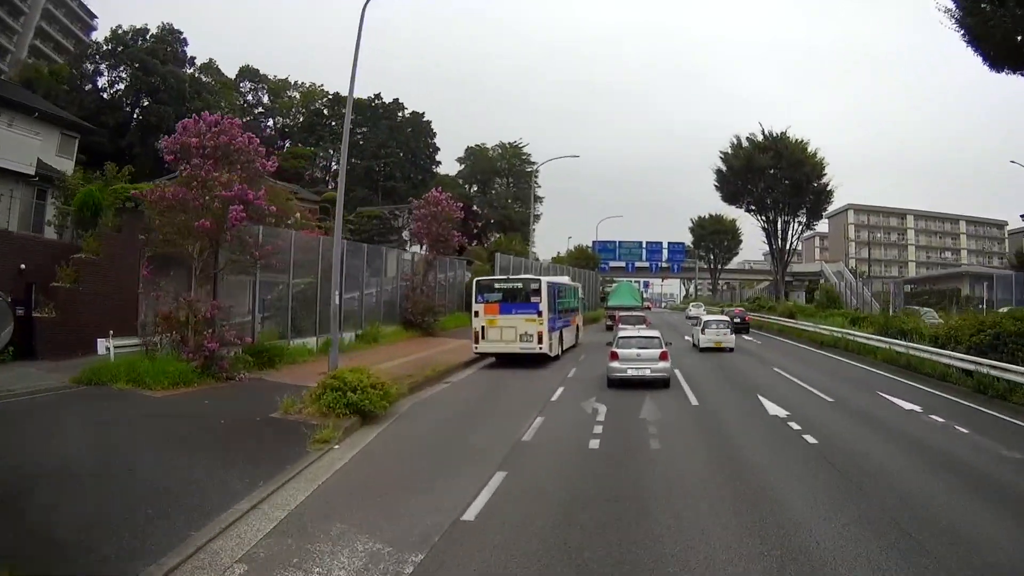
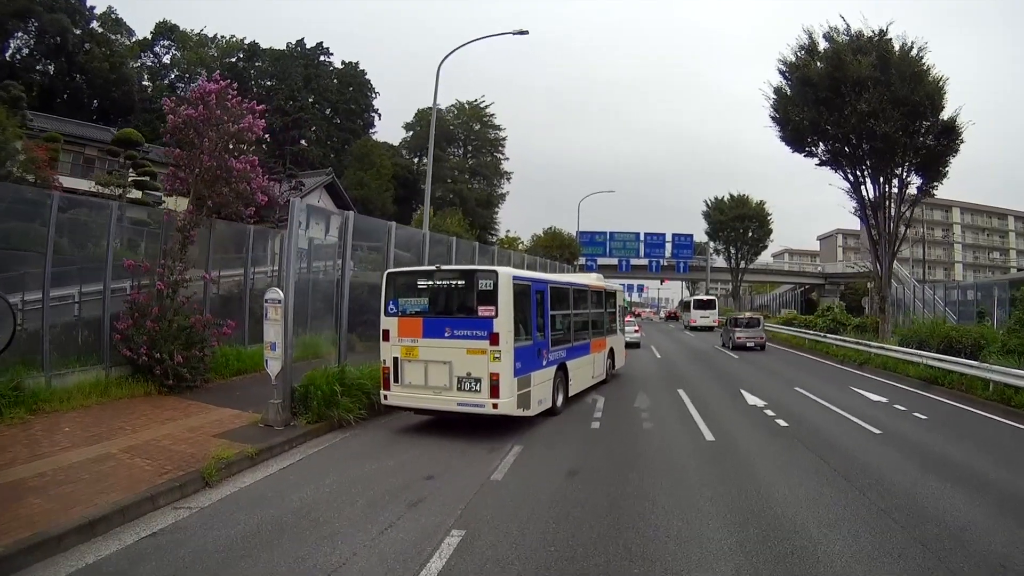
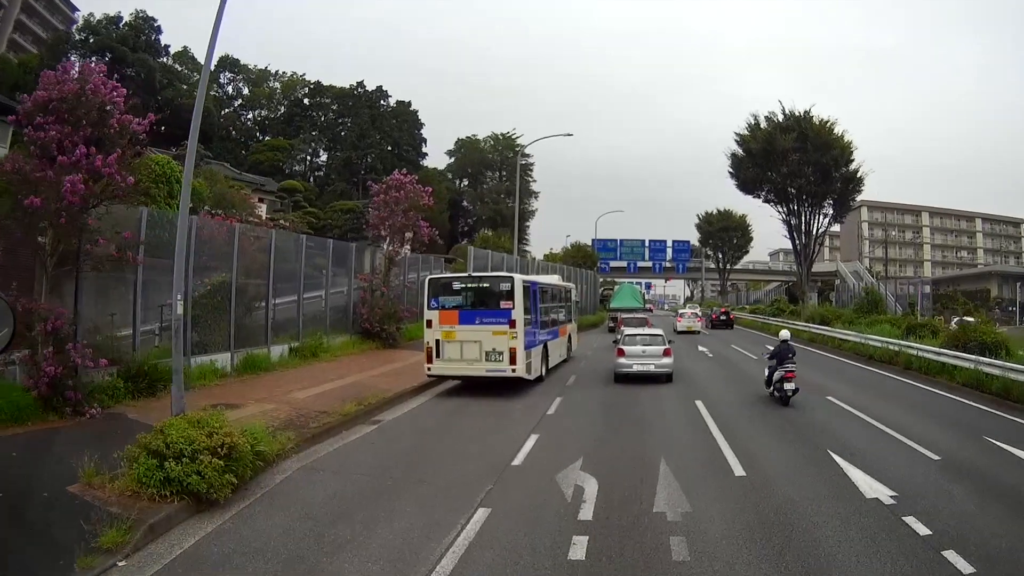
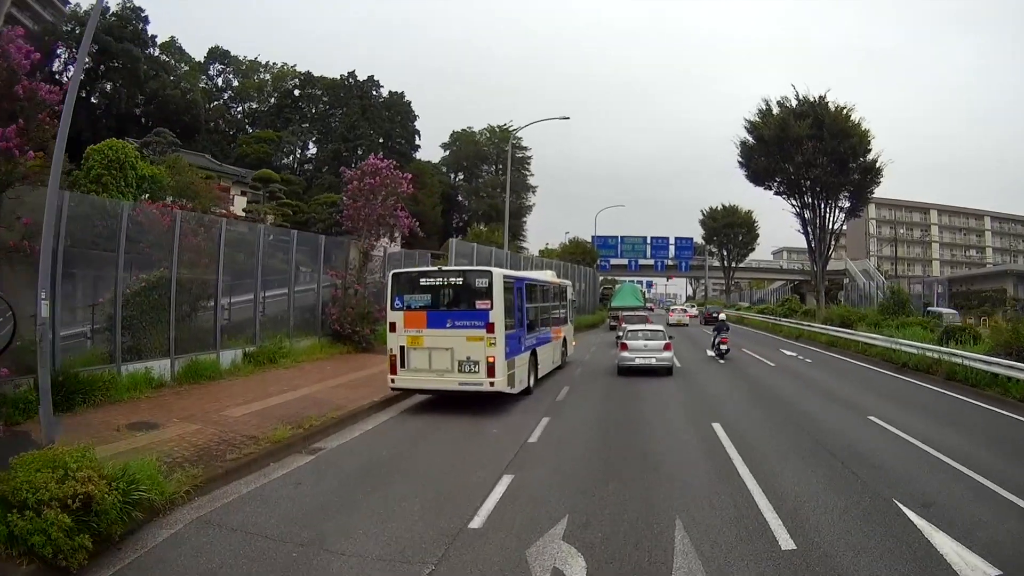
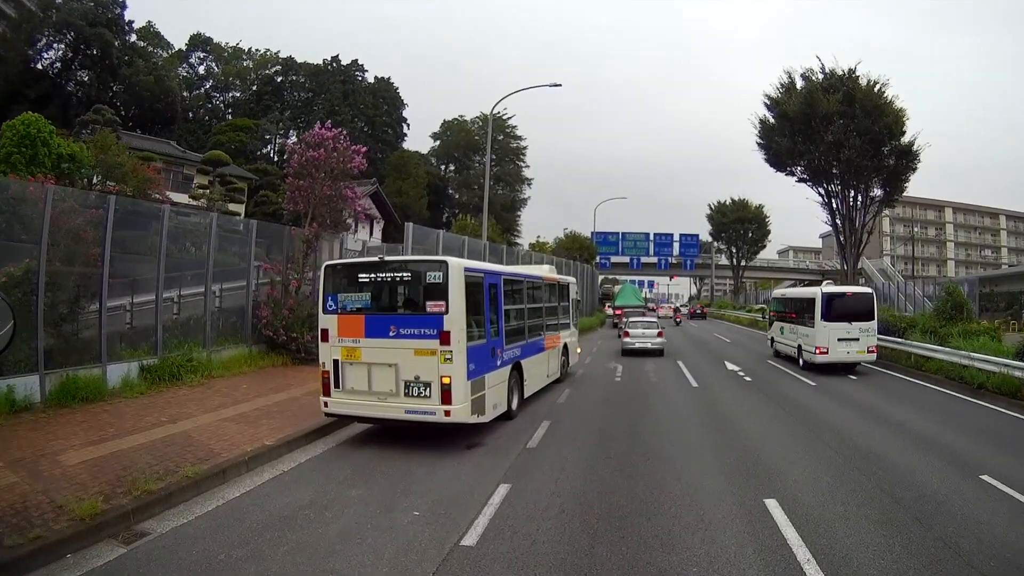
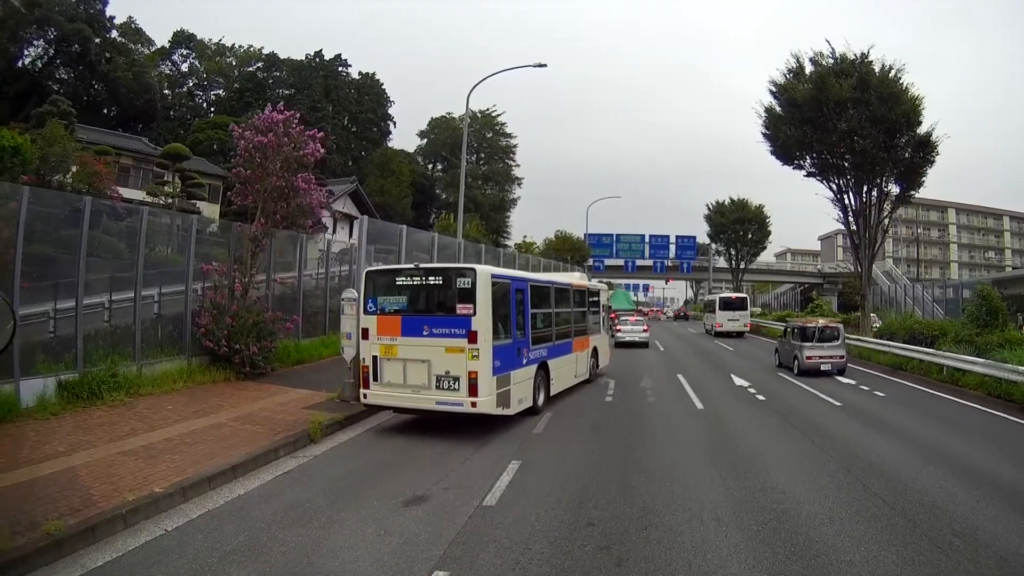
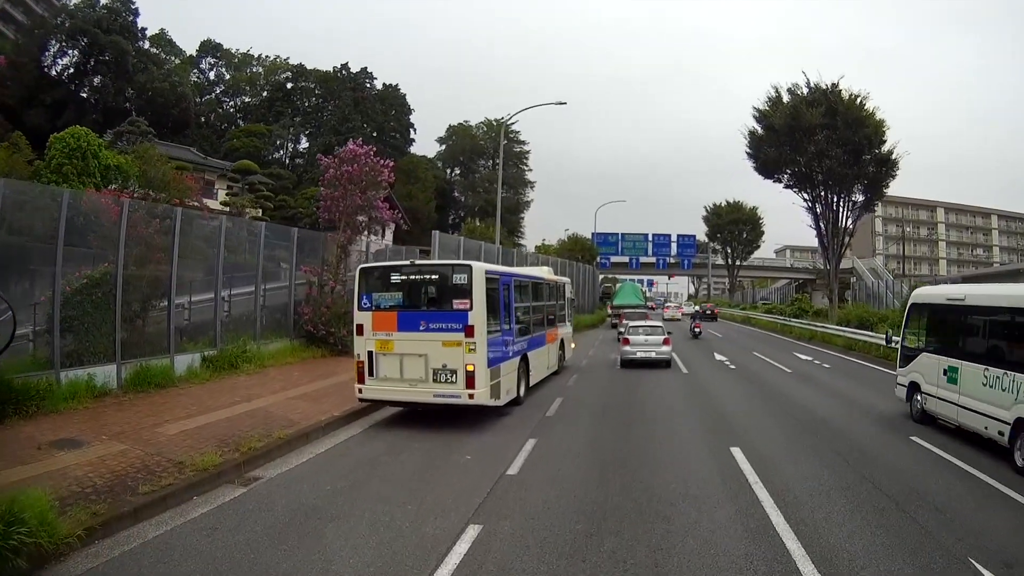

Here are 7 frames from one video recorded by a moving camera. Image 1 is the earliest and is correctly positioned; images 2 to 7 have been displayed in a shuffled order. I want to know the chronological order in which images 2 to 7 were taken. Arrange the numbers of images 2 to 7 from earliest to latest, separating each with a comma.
3, 4, 7, 5, 6, 2
